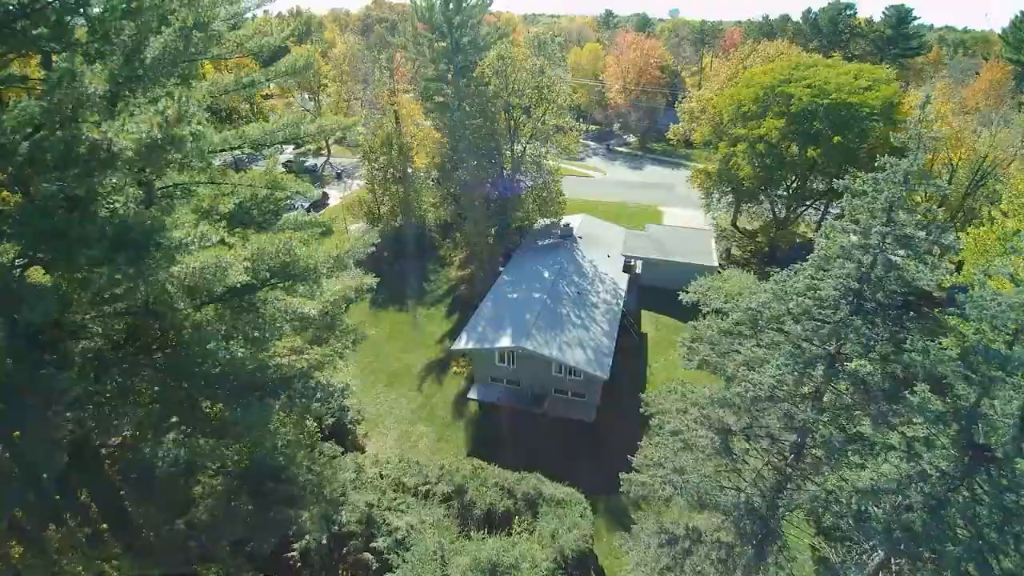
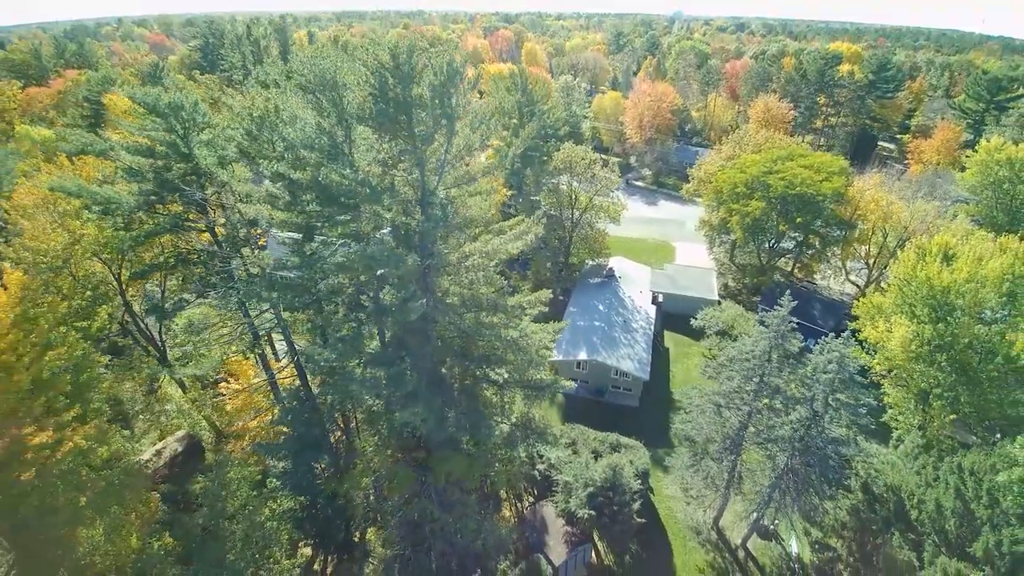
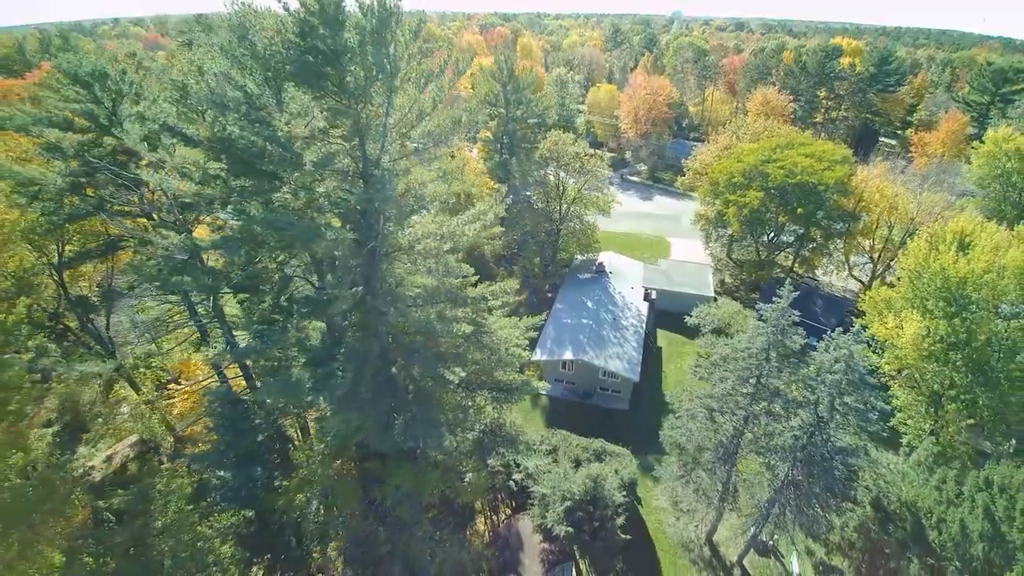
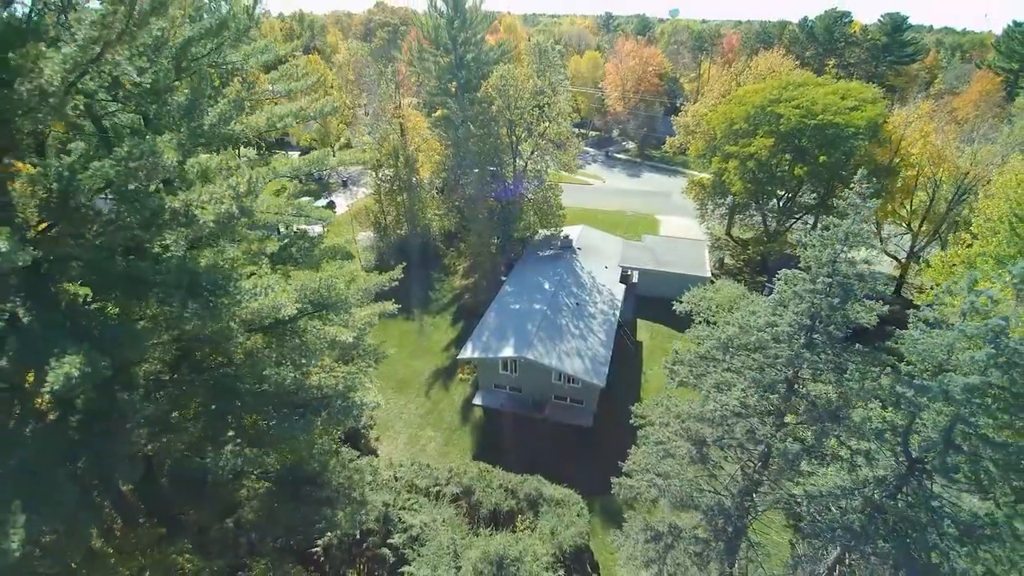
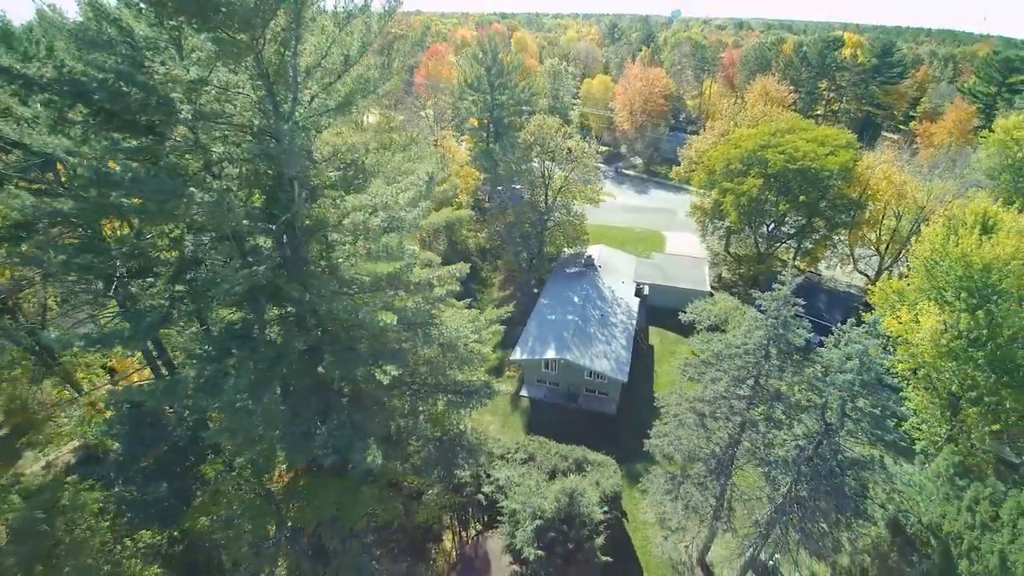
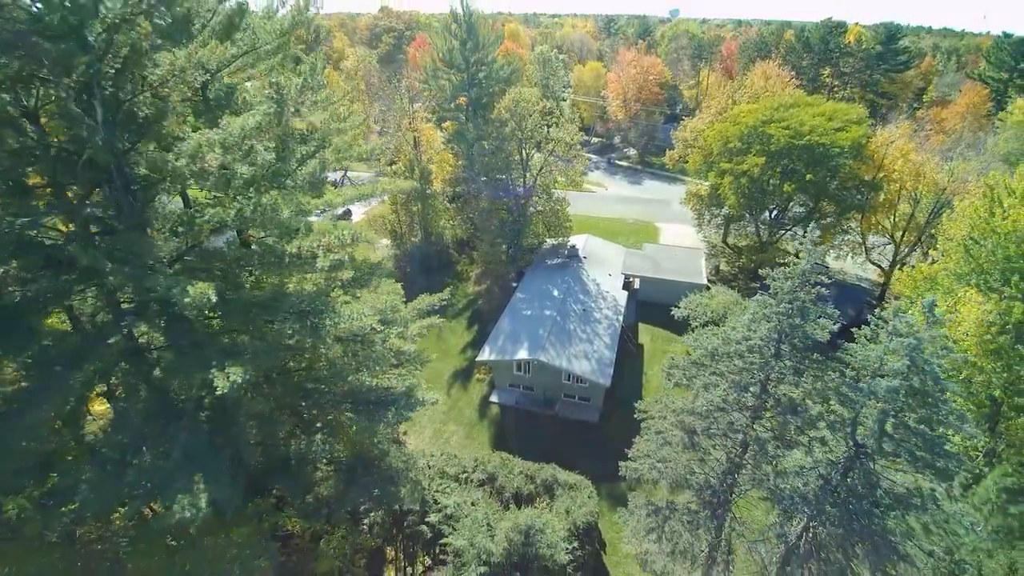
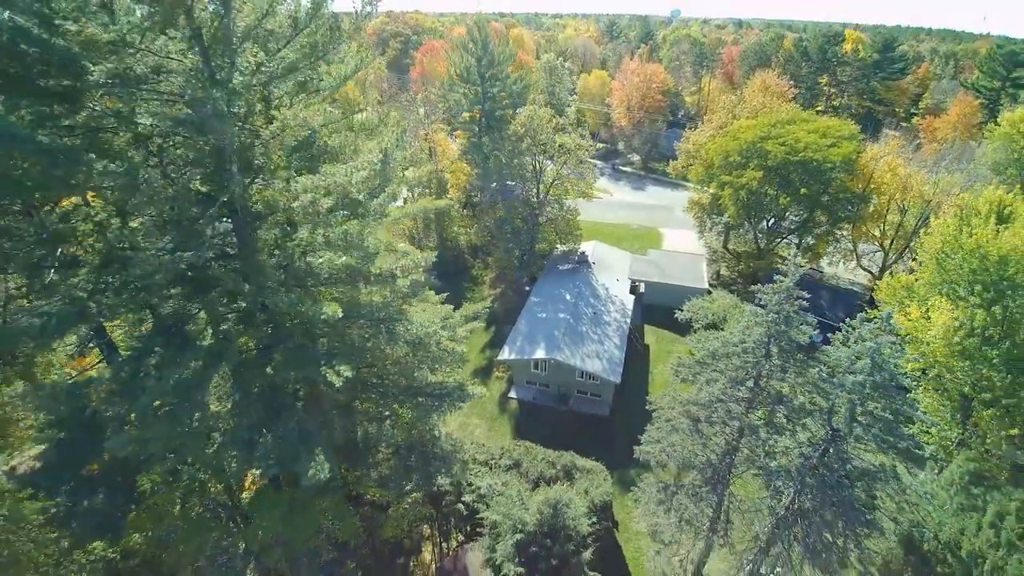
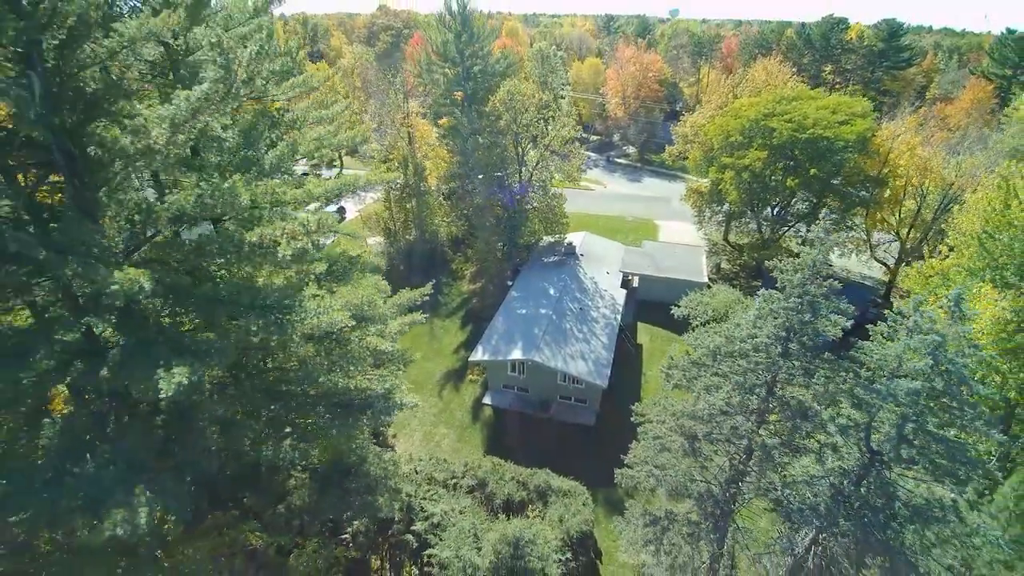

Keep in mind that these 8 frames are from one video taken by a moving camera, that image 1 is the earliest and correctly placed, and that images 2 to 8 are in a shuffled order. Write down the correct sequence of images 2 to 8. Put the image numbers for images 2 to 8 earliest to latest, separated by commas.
4, 8, 6, 7, 5, 3, 2
